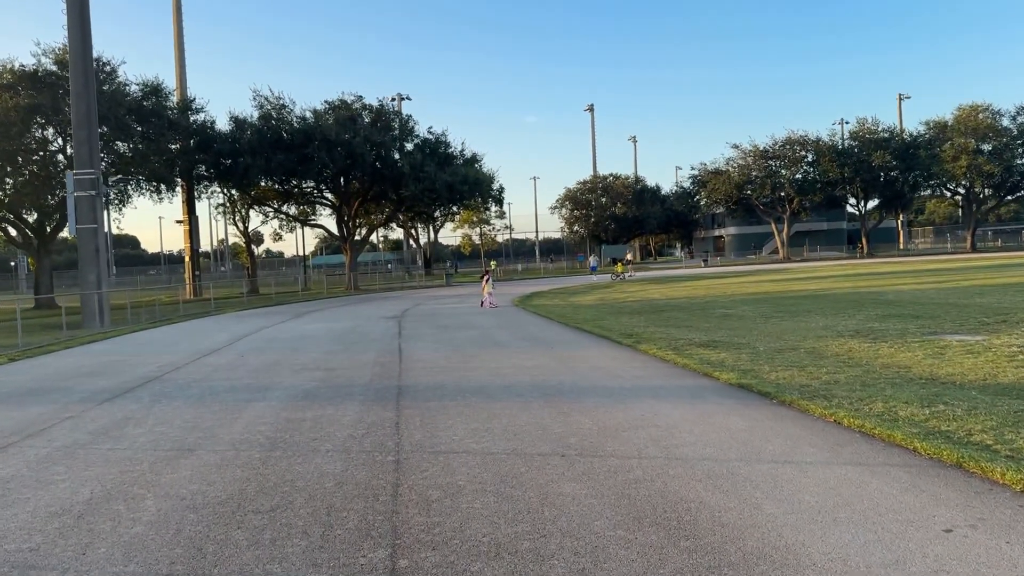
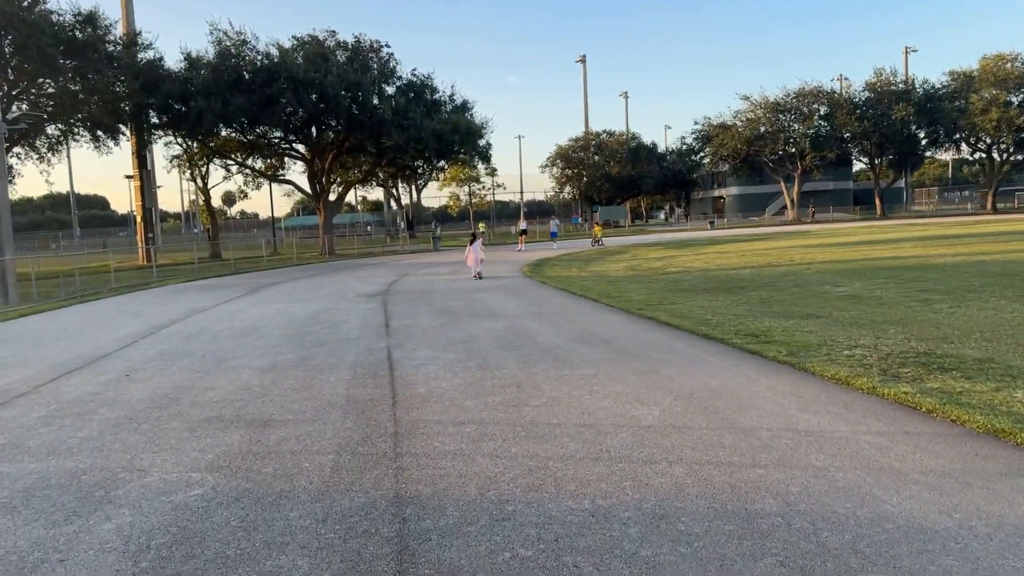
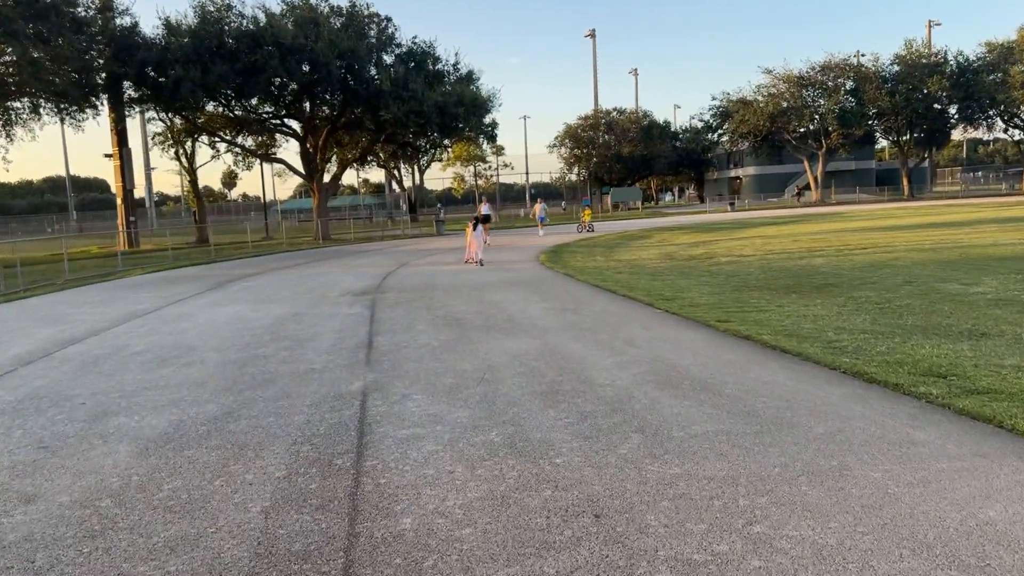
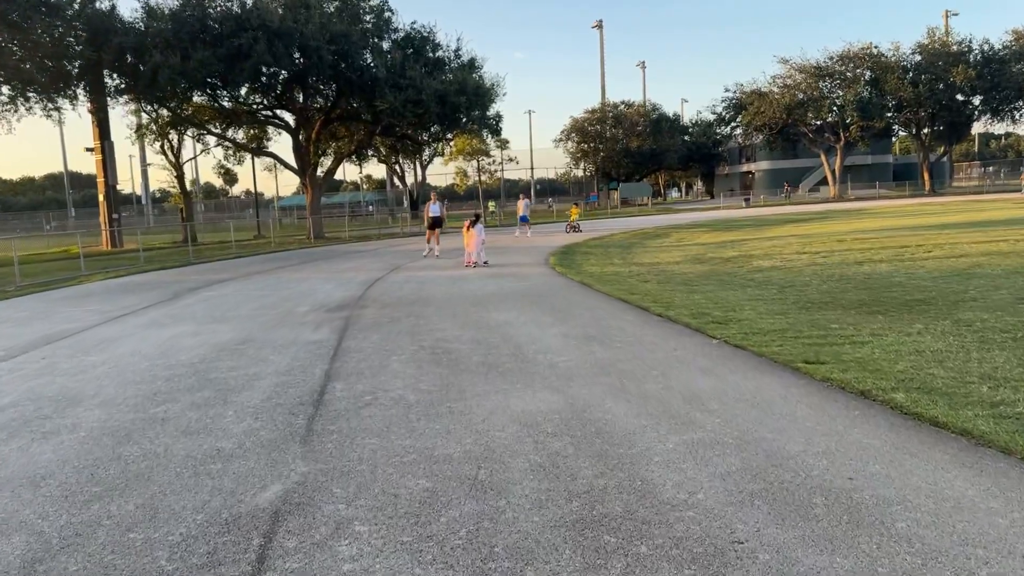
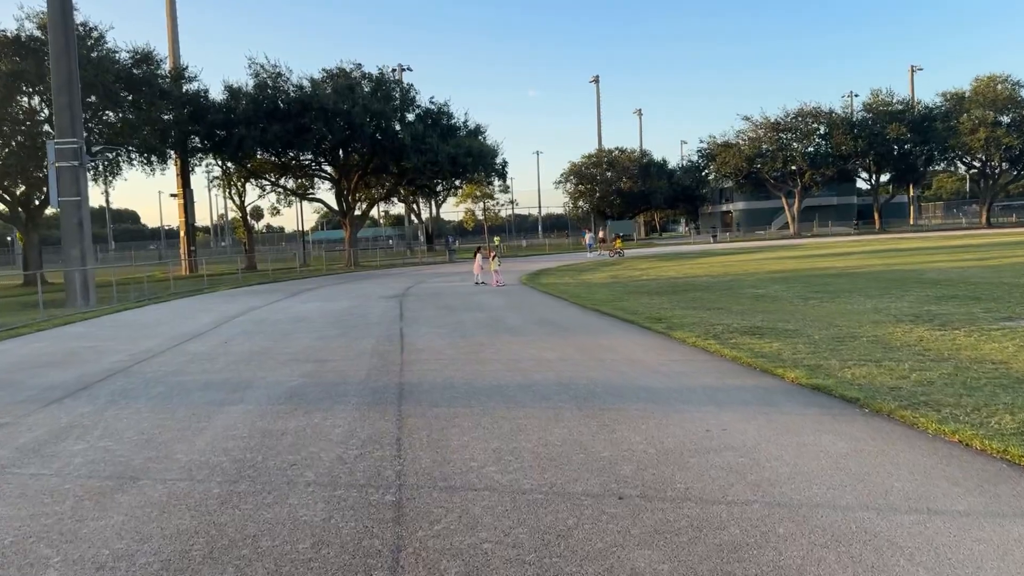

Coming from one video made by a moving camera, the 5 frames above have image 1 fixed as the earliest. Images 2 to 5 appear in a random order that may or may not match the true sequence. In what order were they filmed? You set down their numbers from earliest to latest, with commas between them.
5, 2, 3, 4
